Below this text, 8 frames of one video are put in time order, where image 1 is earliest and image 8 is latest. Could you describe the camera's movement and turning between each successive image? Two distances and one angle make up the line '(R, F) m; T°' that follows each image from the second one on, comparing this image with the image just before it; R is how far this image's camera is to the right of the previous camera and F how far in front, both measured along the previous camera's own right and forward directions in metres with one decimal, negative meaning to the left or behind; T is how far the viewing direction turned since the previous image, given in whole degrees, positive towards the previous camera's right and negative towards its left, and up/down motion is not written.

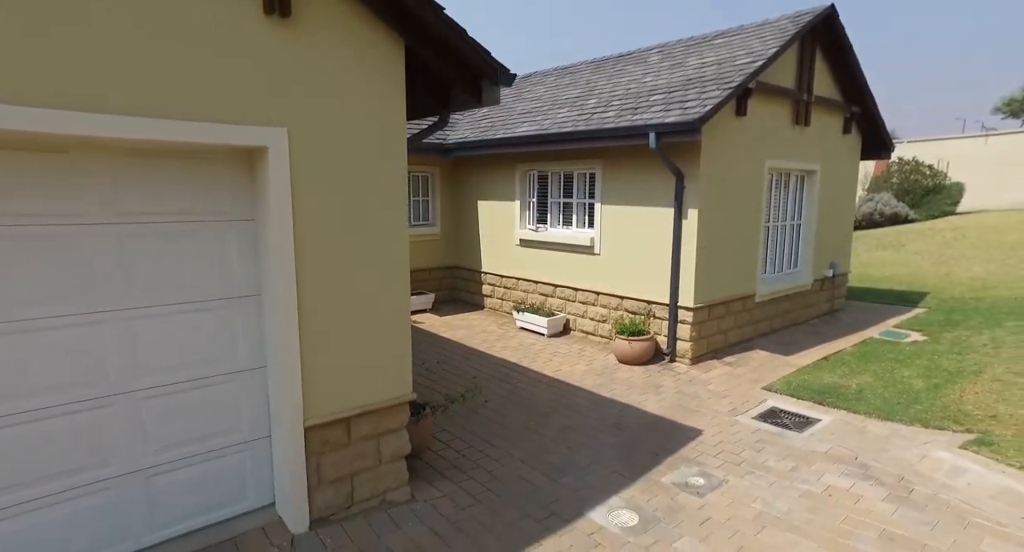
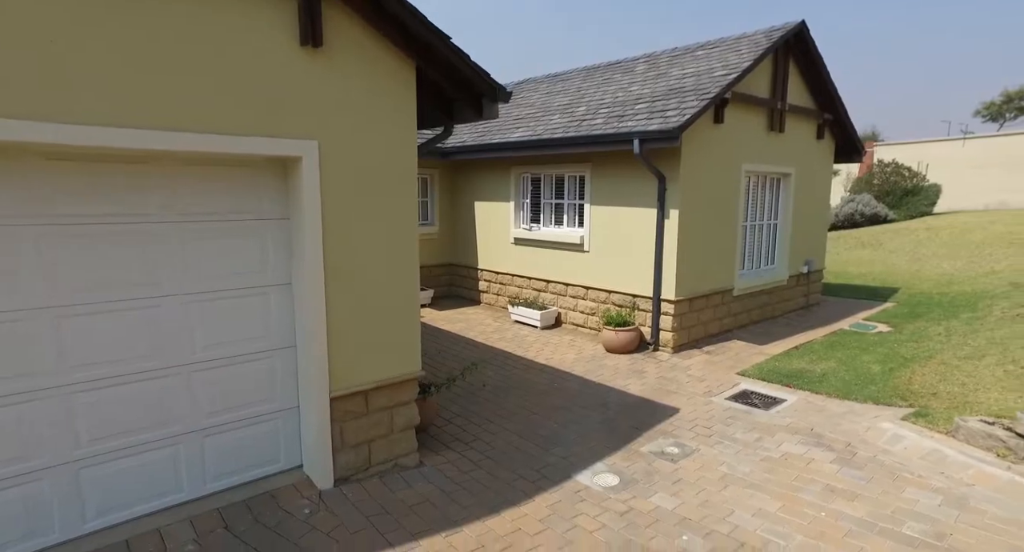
(0.0, -0.6) m; +1°
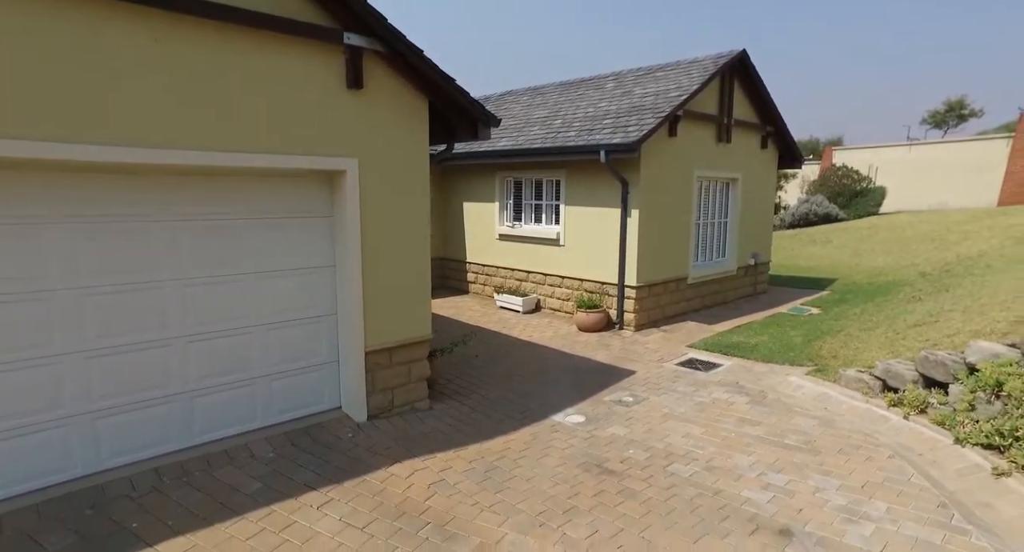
(-0.1, -1.3) m; +2°
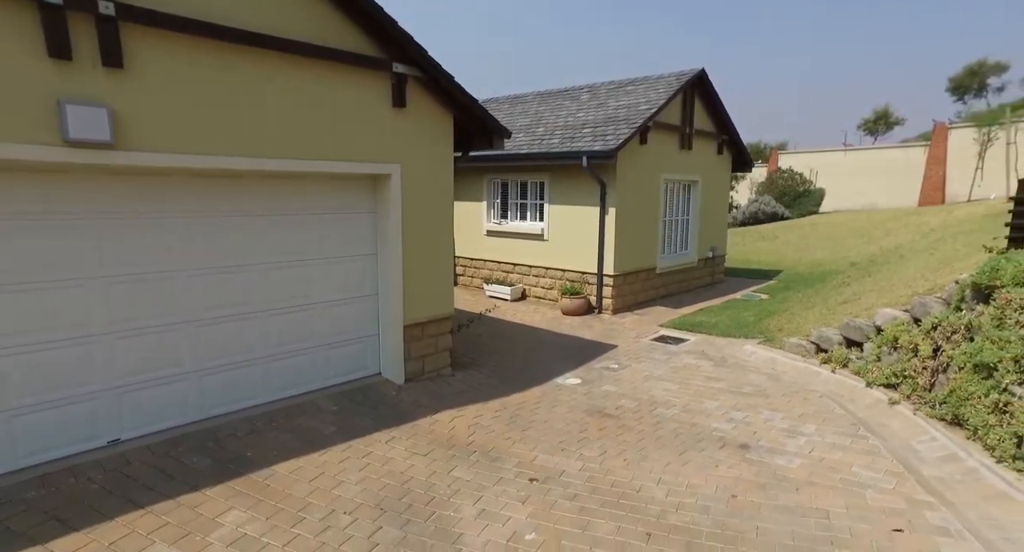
(-0.6, -1.1) m; +4°
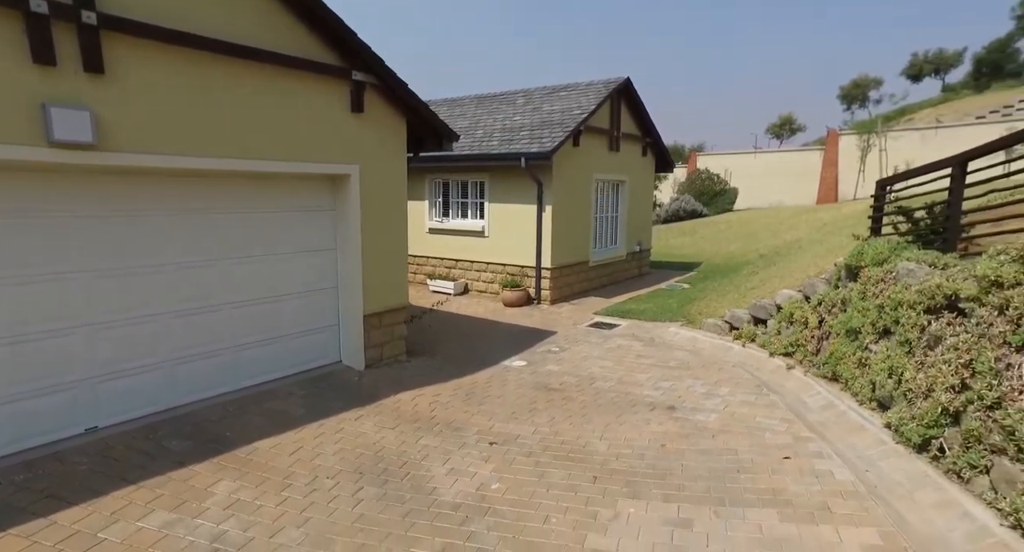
(-0.2, -0.6) m; +7°
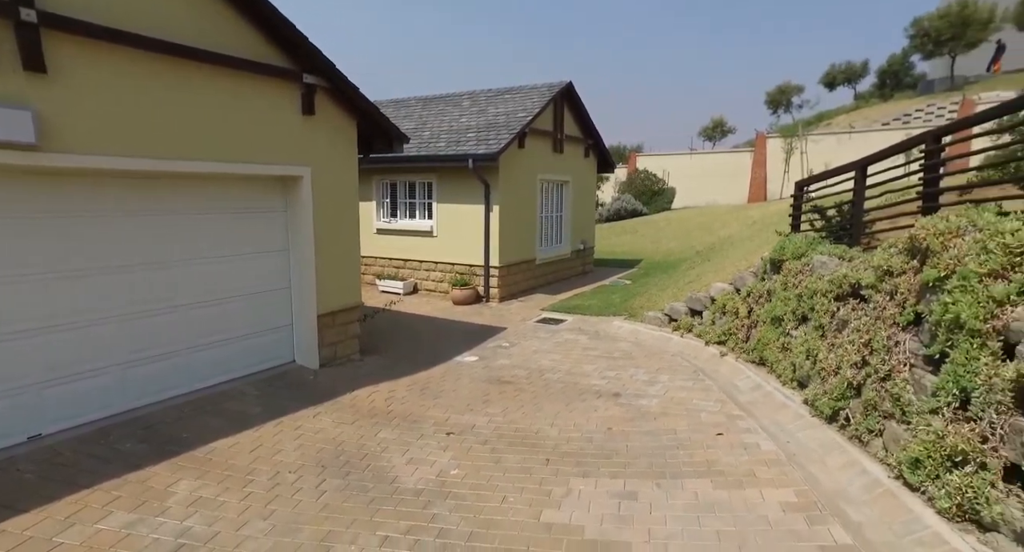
(-0.1, -0.3) m; +5°
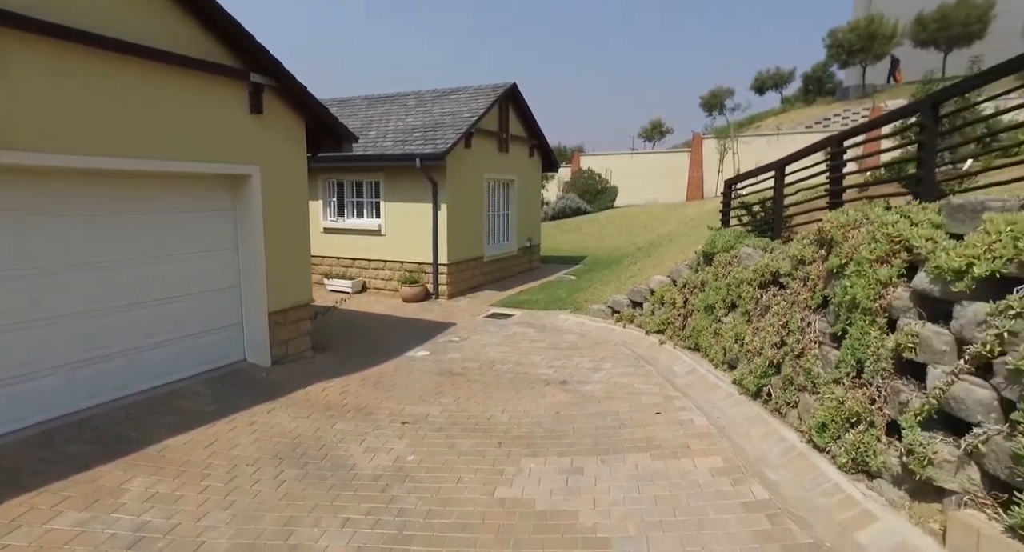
(0.0, -0.3) m; +5°
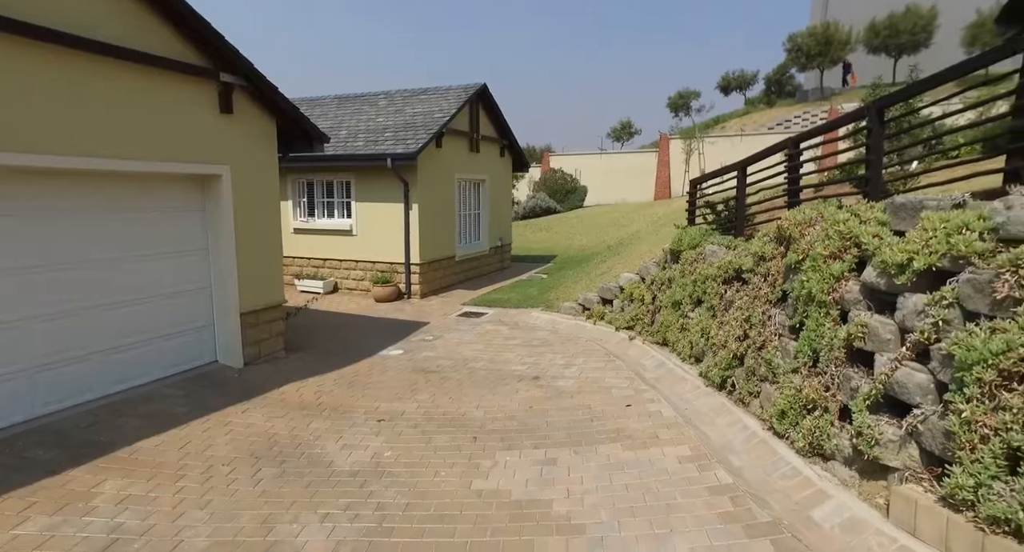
(0.0, -0.1) m; +3°
